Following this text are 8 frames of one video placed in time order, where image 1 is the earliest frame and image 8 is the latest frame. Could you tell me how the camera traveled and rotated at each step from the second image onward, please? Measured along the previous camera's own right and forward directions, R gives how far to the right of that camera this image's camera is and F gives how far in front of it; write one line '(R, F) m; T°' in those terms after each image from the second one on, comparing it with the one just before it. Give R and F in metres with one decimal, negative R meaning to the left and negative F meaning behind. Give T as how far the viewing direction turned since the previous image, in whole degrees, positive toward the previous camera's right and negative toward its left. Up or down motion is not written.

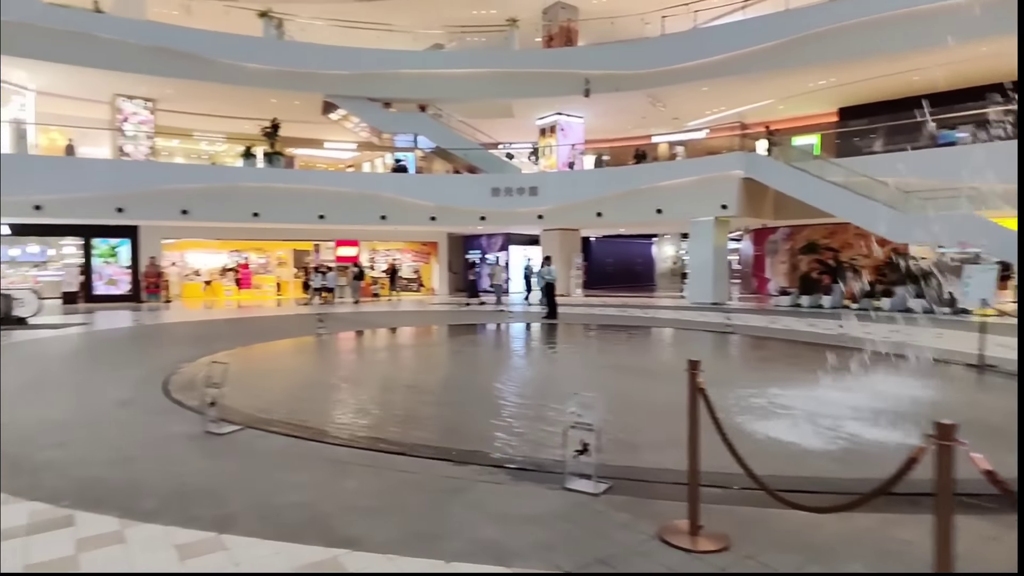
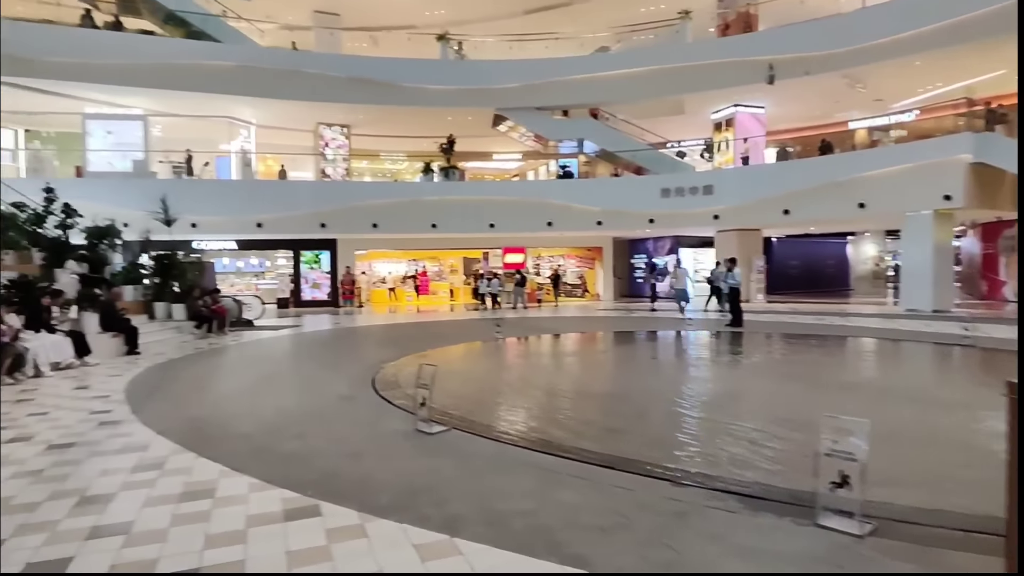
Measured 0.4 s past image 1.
(-0.3, +0.2) m; -15°
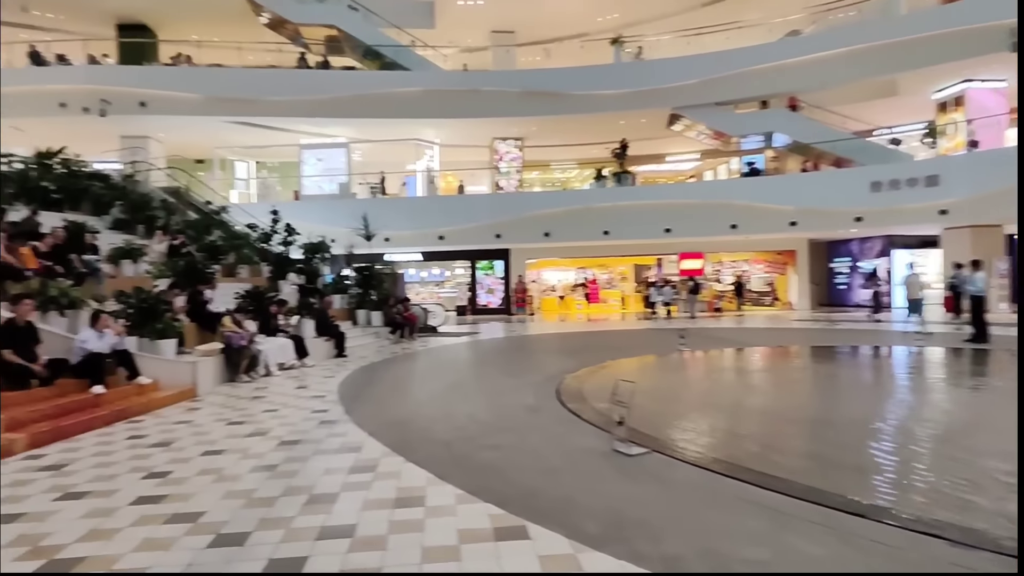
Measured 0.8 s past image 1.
(-0.2, +0.2) m; -16°
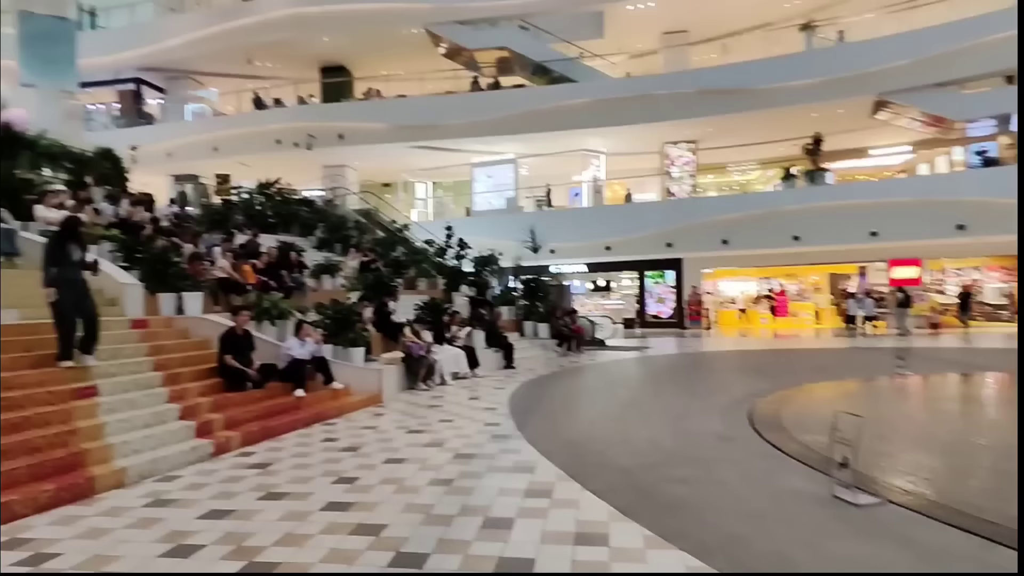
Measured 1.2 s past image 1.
(-0.1, +0.3) m; -16°
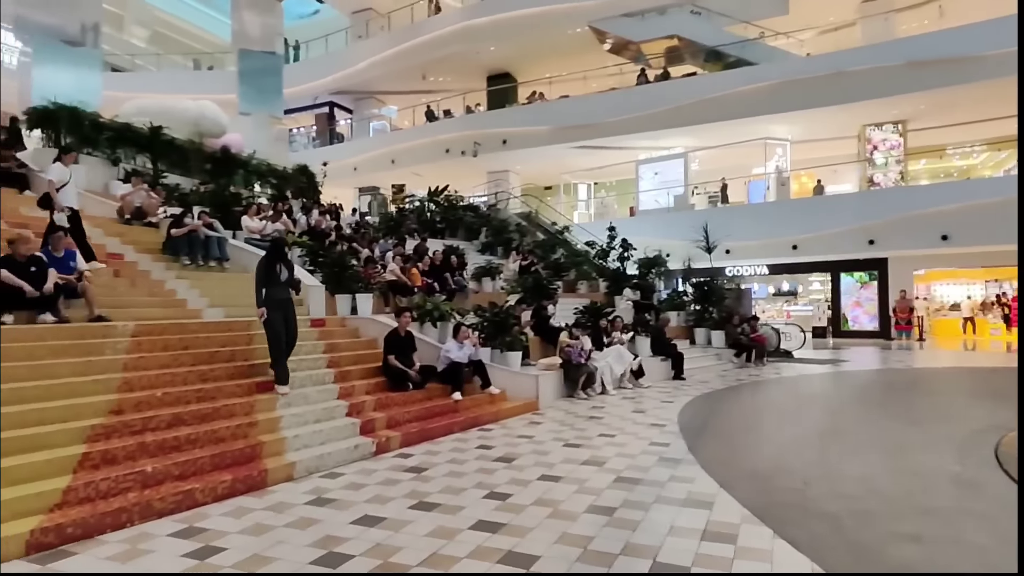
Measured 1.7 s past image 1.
(0.0, +0.4) m; -16°
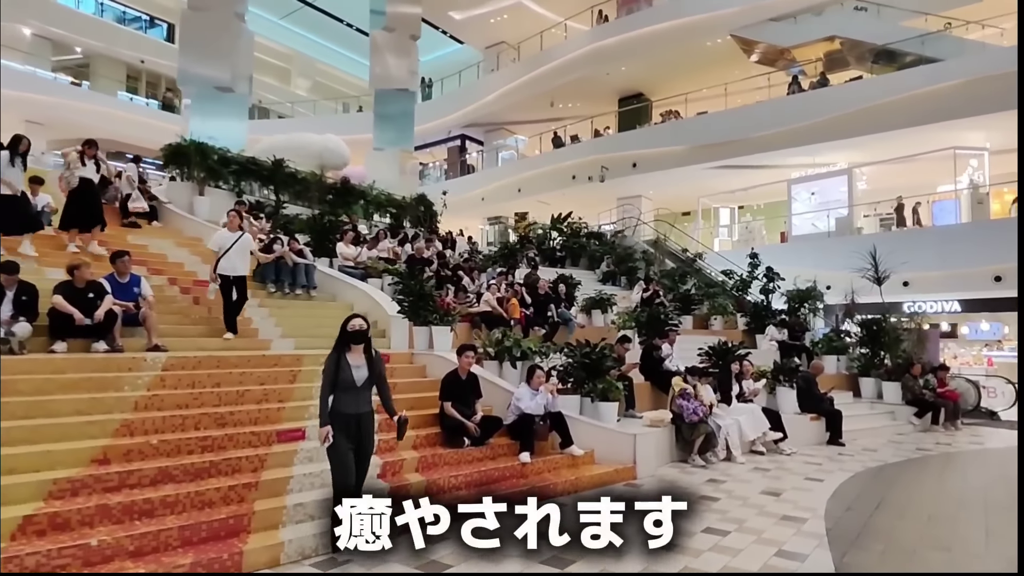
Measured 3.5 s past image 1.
(+0.4, +1.1) m; -14°
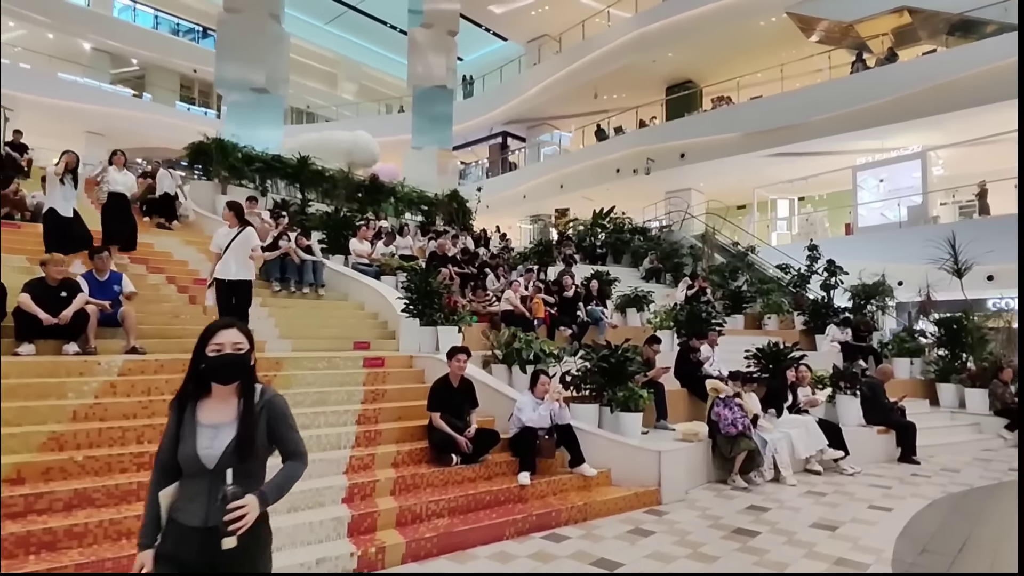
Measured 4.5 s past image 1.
(+0.4, +0.6) m; -5°
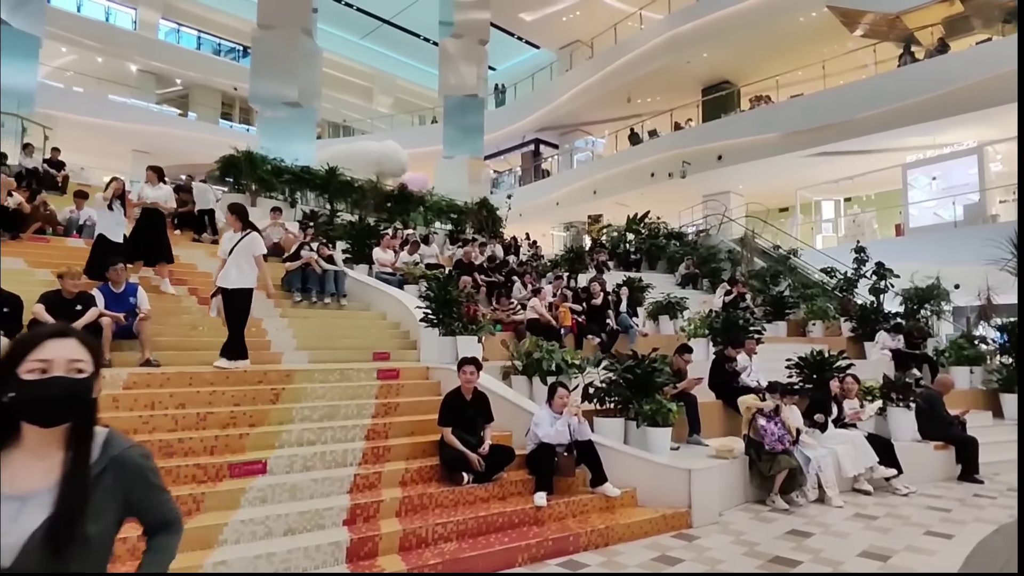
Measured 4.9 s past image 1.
(+0.2, +0.2) m; -4°
